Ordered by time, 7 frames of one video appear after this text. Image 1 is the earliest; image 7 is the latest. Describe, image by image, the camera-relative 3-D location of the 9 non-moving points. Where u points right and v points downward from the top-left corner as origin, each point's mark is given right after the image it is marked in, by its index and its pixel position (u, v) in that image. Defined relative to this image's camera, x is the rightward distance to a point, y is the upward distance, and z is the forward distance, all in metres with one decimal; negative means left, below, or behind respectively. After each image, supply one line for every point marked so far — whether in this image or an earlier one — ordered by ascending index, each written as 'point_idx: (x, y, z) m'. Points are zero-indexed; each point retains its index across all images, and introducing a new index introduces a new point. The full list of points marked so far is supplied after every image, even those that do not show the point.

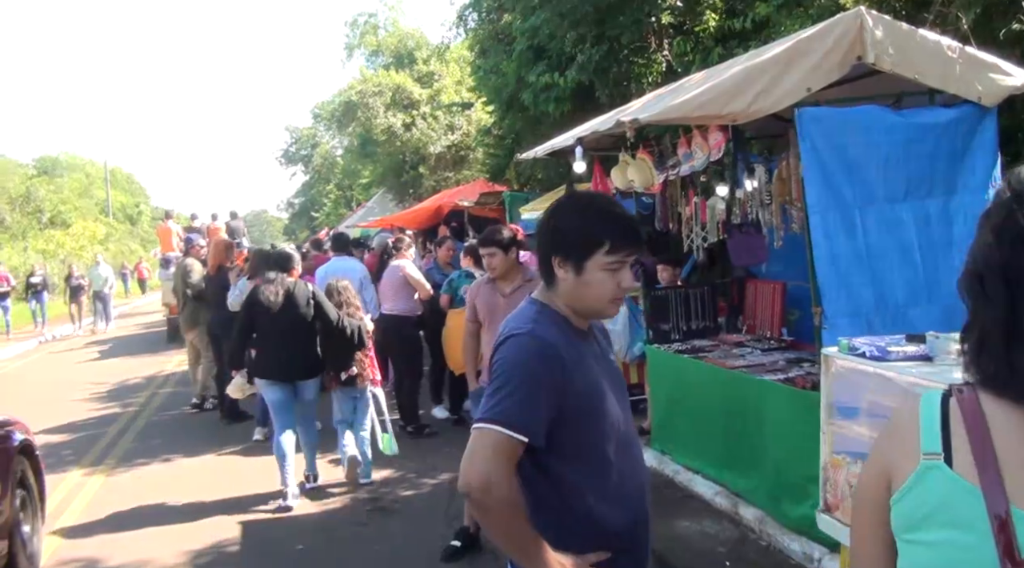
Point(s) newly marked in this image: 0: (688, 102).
0: (+1.0, +1.0, +5.1) m
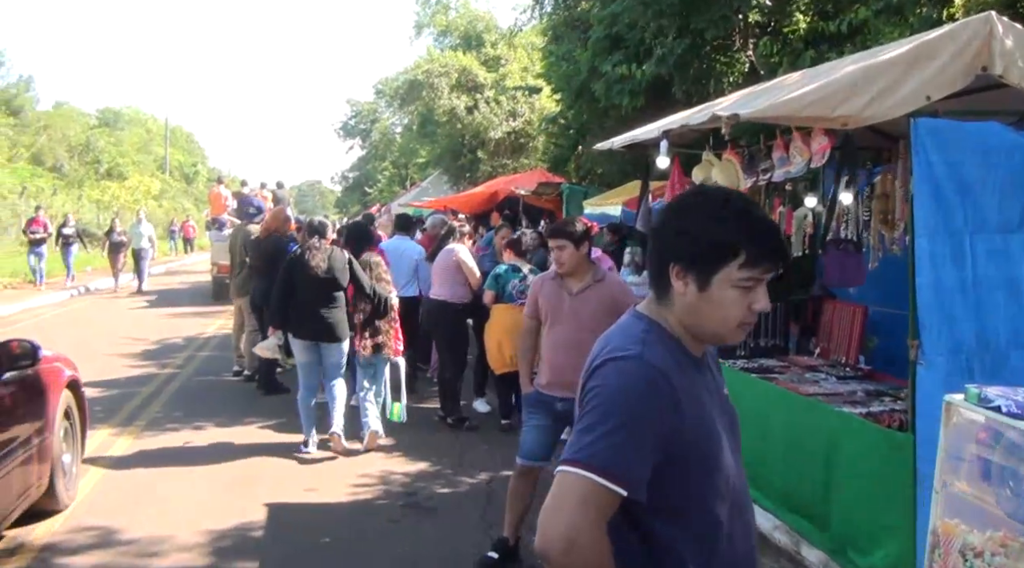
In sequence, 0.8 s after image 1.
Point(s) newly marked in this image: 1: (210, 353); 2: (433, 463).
0: (+1.5, +1.0, +4.6) m
1: (-4.2, -1.0, +12.5) m
2: (-0.6, -1.4, +7.3) m
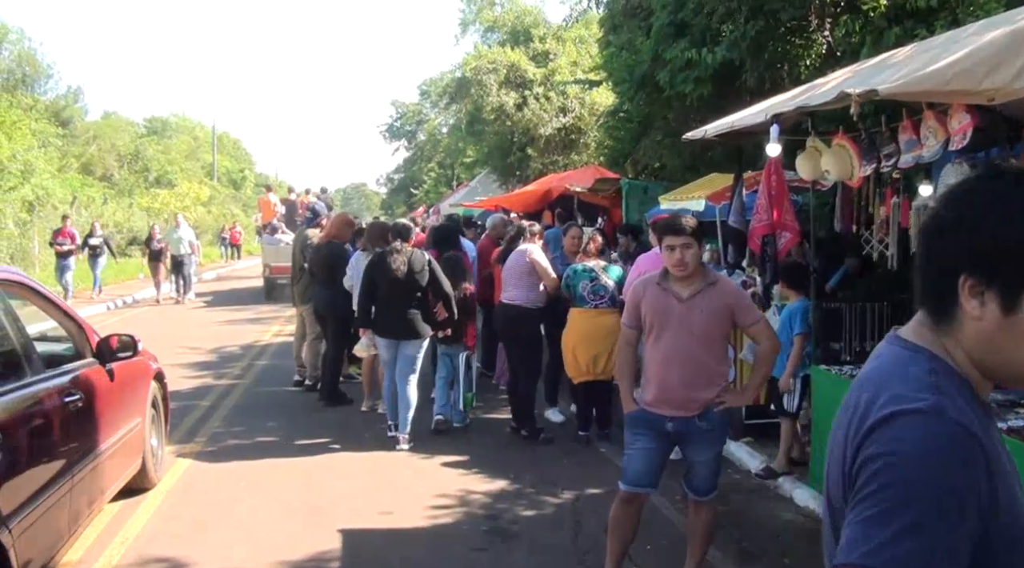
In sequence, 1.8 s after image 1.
0: (+1.9, +1.0, +4.1) m
1: (-3.3, -1.1, +12.2) m
2: (0.0, -1.5, +6.8) m
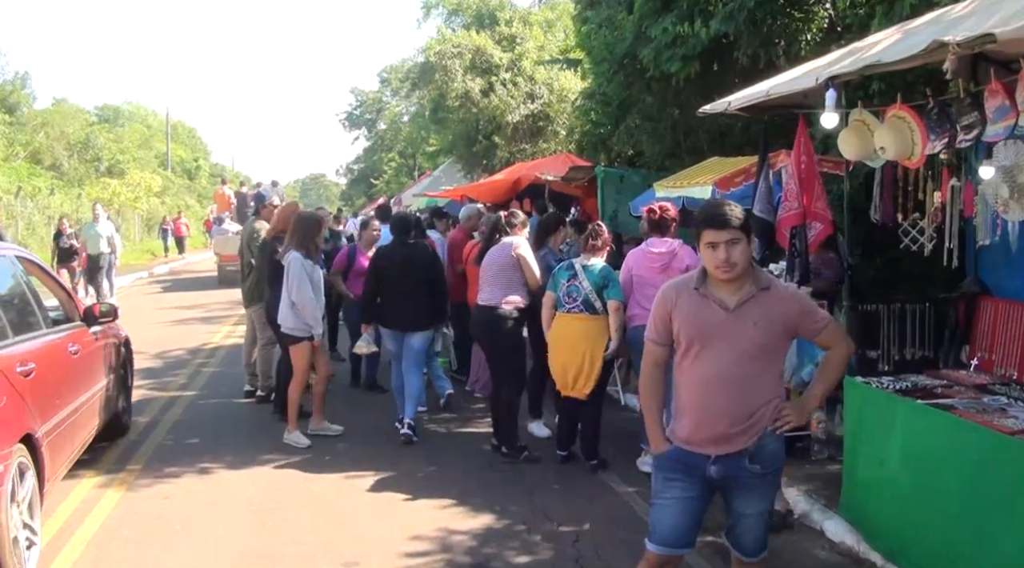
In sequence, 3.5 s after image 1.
0: (+1.9, +0.9, +3.2) m
1: (-3.6, -1.0, +11.1) m
2: (-0.1, -1.5, +5.8) m
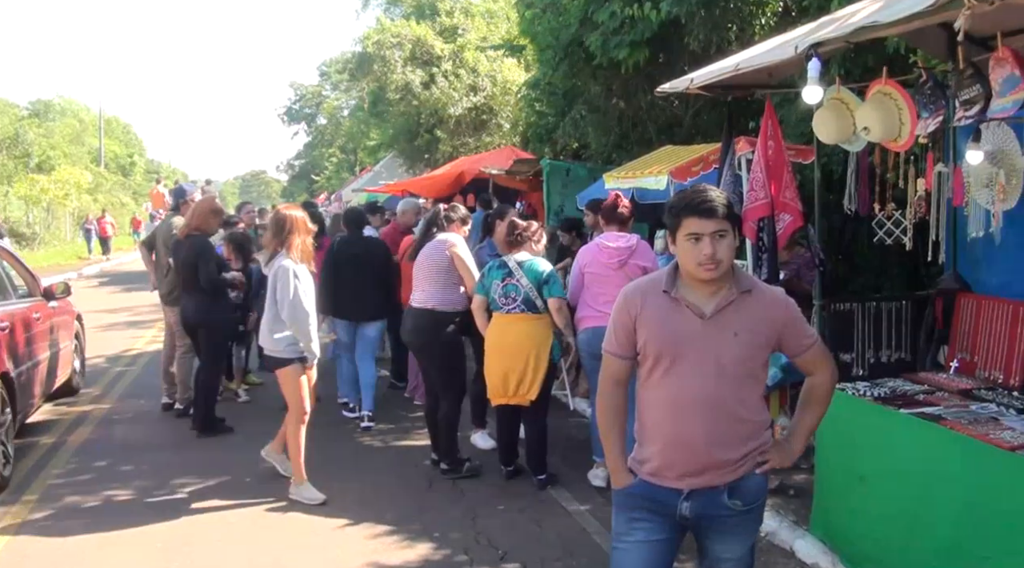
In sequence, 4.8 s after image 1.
0: (+1.7, +0.9, +2.7) m
1: (-4.3, -1.1, +10.3) m
2: (-0.4, -1.5, +5.2) m
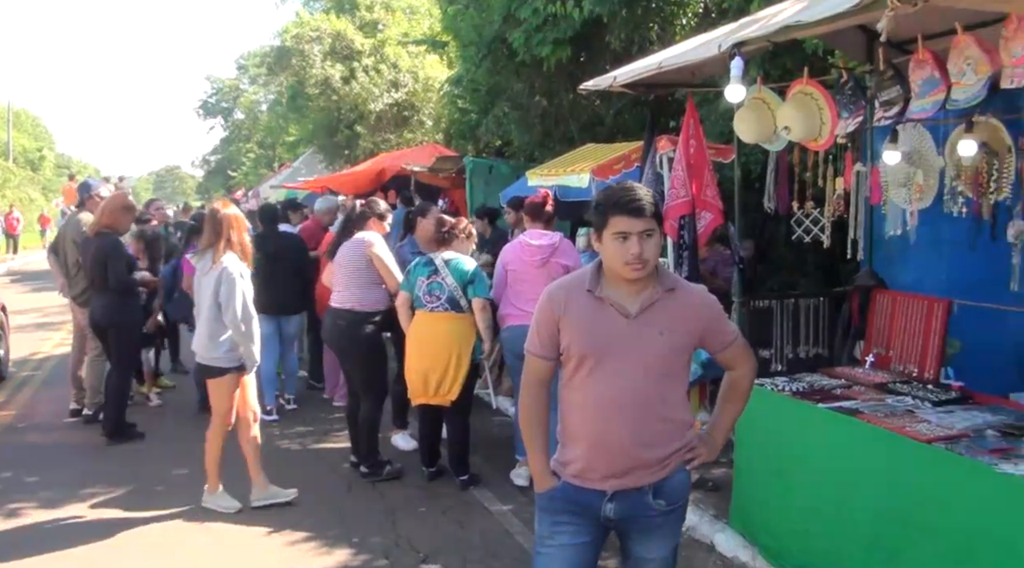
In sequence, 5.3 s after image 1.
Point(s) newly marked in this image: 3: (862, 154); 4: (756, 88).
0: (+1.5, +0.9, +2.7) m
1: (-5.2, -1.1, +9.8) m
2: (-0.9, -1.5, +5.1) m
3: (+2.2, +0.8, +5.8) m
4: (+1.4, +1.1, +5.2) m
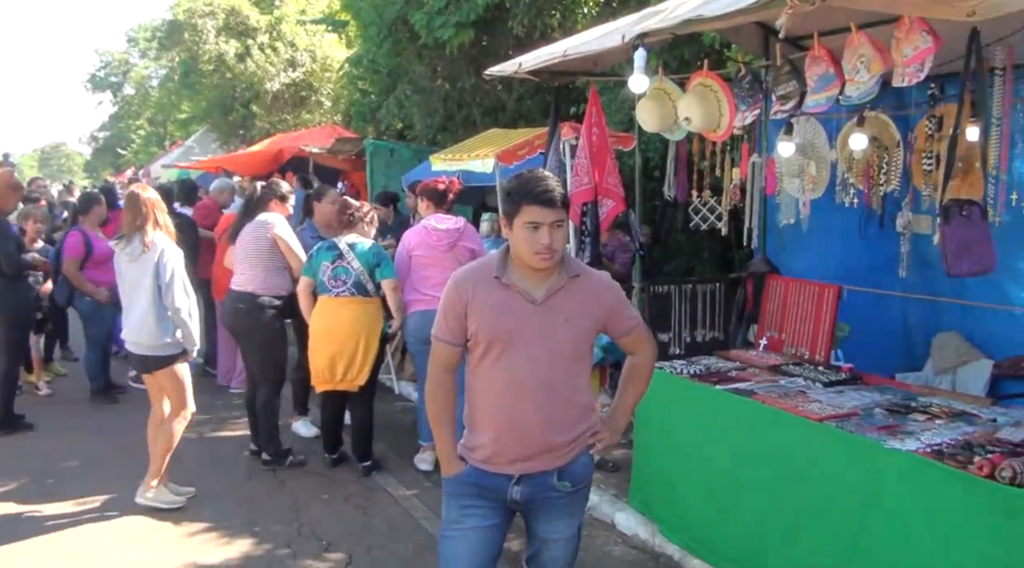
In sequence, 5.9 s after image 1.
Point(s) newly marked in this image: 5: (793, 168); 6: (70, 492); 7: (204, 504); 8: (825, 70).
0: (+1.2, +1.0, +2.9) m
1: (-6.2, -0.9, +9.2) m
2: (-1.4, -1.4, +5.0) m
3: (+1.6, +0.9, +6.0) m
4: (+0.9, +1.2, +5.3) m
5: (+1.8, +0.8, +5.8) m
6: (-2.9, -1.3, +5.7) m
7: (-1.9, -1.4, +5.5) m
8: (+1.6, +1.1, +4.6) m
